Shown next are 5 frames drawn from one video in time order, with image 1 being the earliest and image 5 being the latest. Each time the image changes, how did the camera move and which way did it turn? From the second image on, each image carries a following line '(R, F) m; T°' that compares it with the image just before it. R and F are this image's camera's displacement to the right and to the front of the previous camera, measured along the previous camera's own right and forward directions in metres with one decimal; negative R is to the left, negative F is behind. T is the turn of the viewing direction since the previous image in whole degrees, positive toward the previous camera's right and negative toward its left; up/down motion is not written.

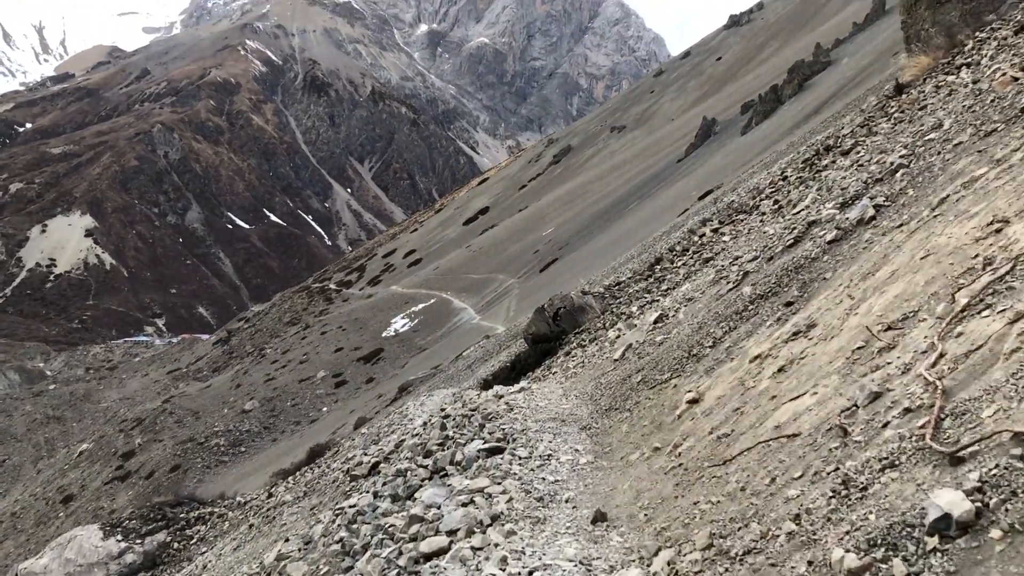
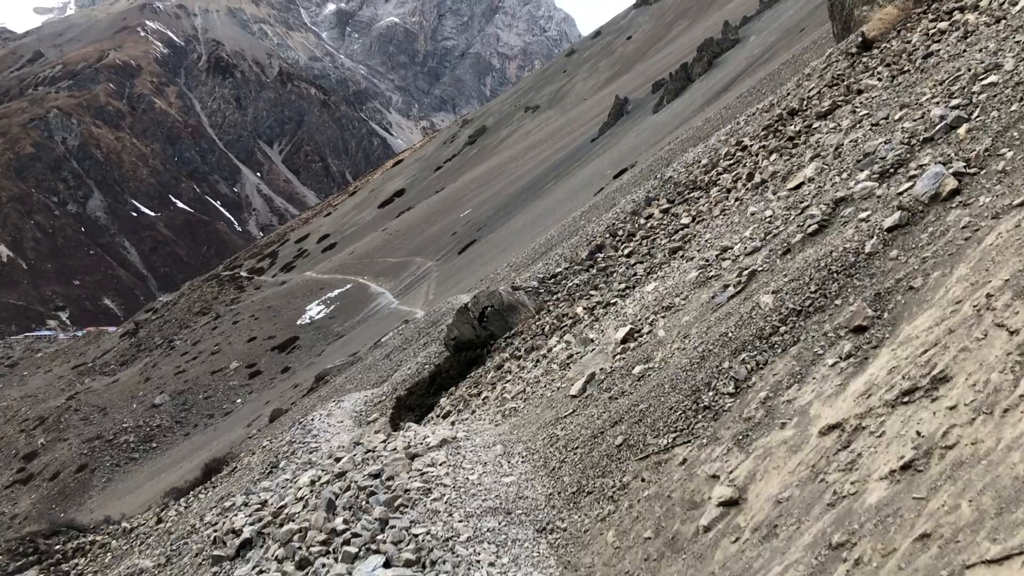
(0.0, +3.6) m; +5°
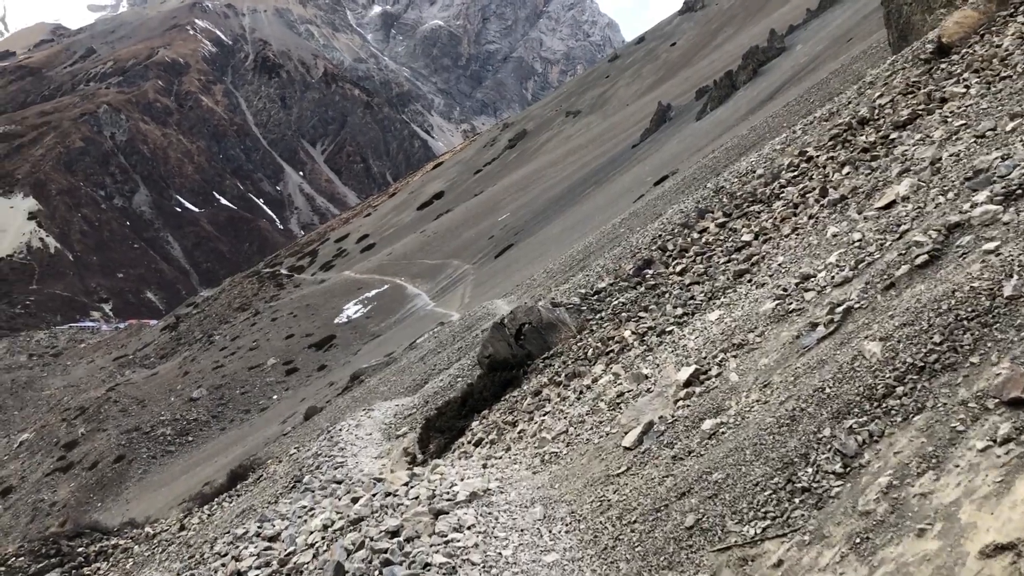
(-0.1, +1.3) m; -2°
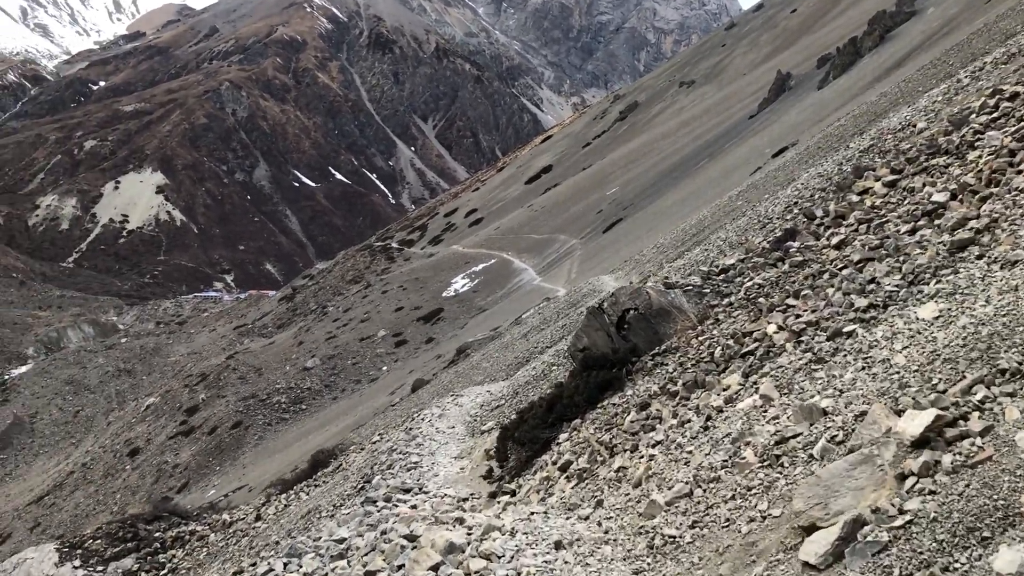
(+0.1, +3.4) m; -7°
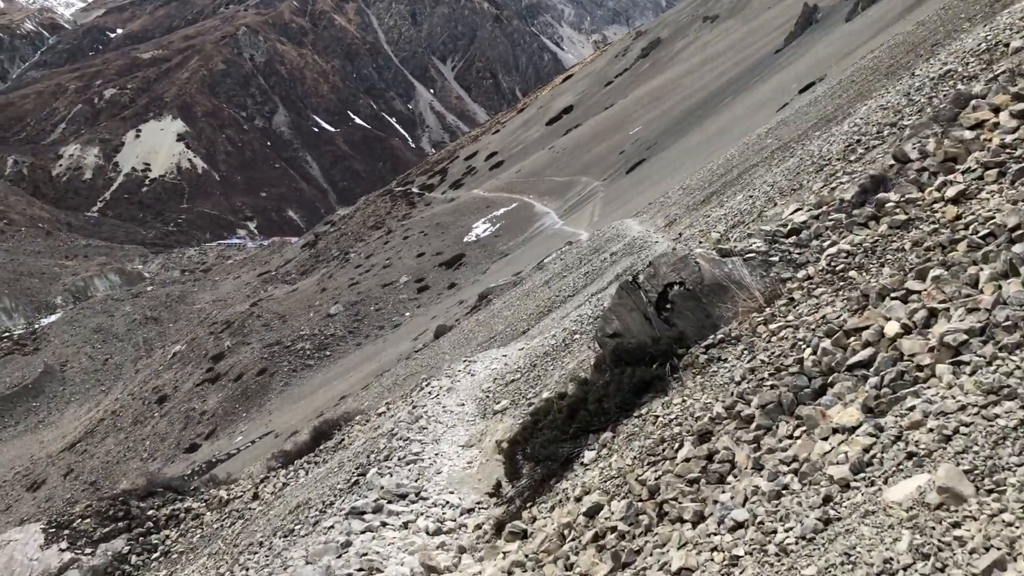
(+0.2, +3.1) m; -1°
